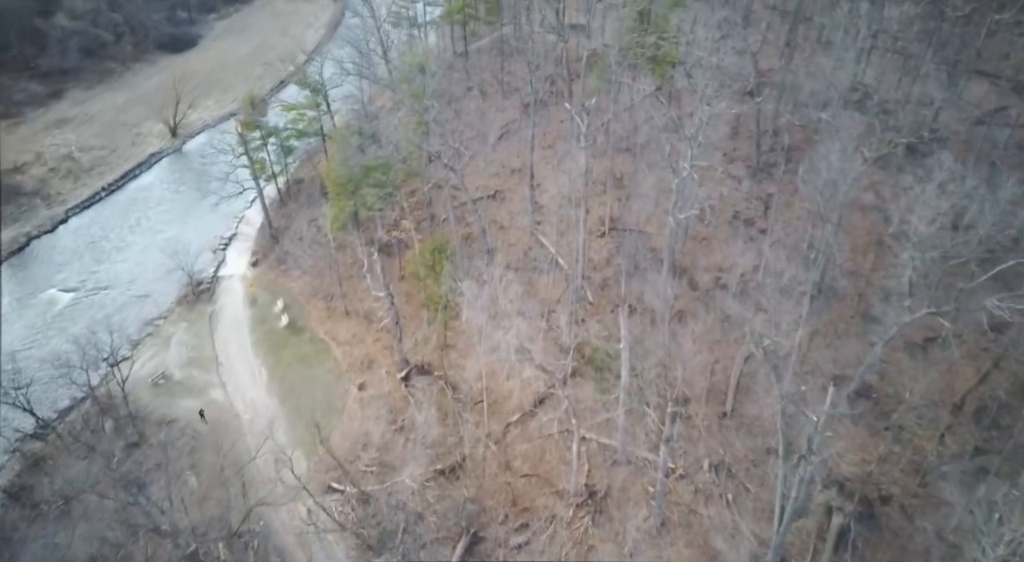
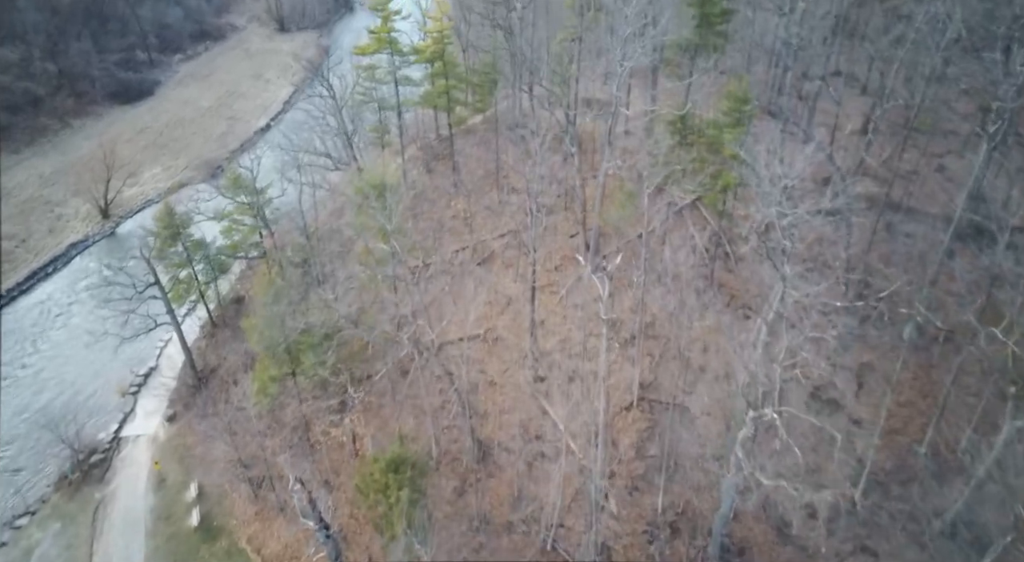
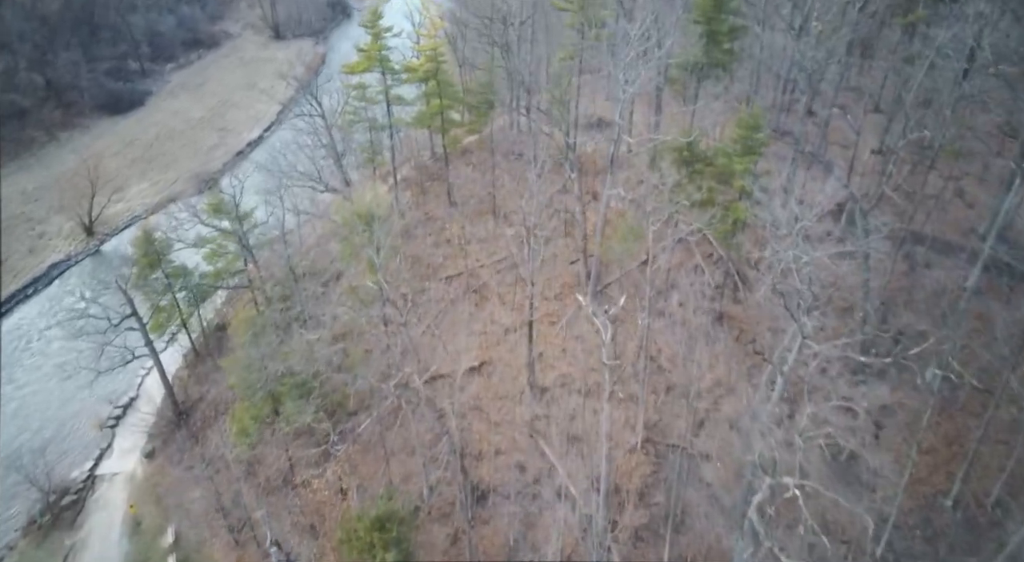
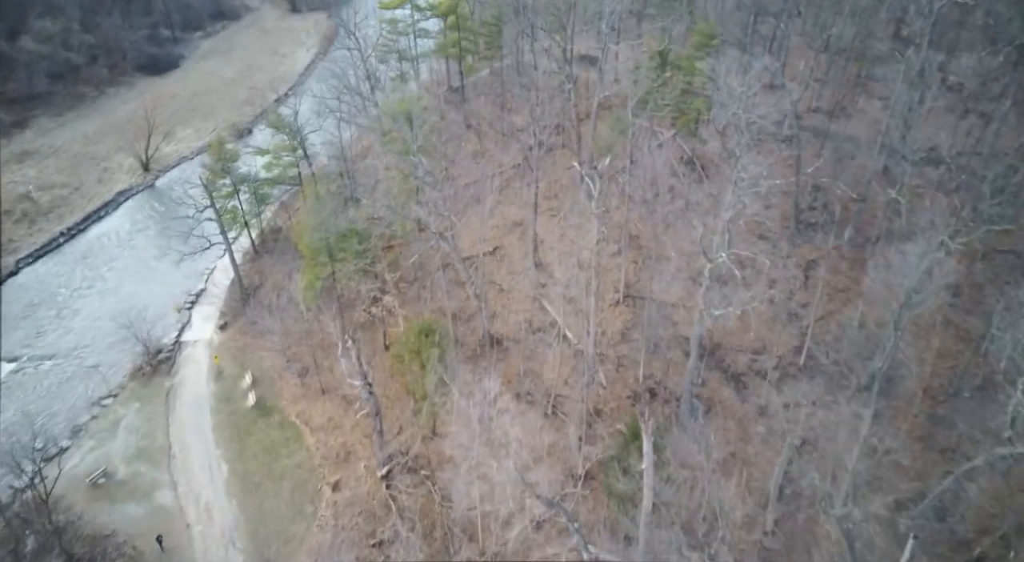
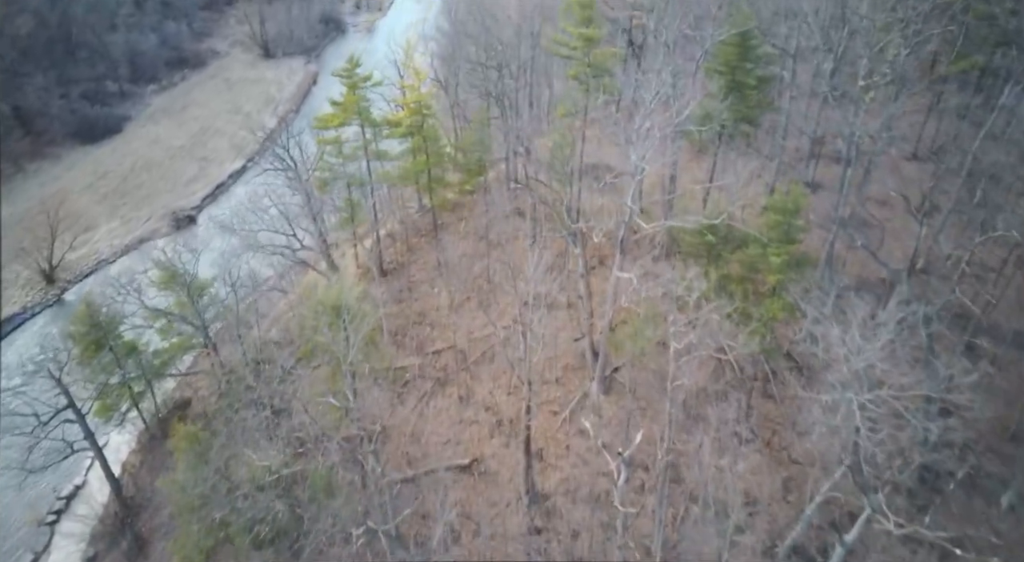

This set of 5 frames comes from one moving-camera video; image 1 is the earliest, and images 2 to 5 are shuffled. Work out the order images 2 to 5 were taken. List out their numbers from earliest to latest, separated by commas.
4, 2, 3, 5
